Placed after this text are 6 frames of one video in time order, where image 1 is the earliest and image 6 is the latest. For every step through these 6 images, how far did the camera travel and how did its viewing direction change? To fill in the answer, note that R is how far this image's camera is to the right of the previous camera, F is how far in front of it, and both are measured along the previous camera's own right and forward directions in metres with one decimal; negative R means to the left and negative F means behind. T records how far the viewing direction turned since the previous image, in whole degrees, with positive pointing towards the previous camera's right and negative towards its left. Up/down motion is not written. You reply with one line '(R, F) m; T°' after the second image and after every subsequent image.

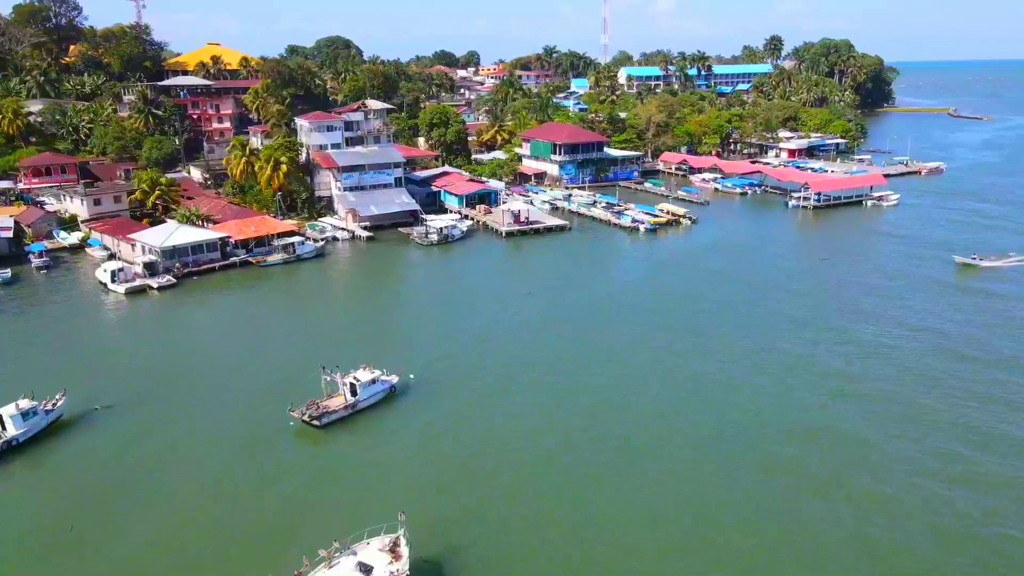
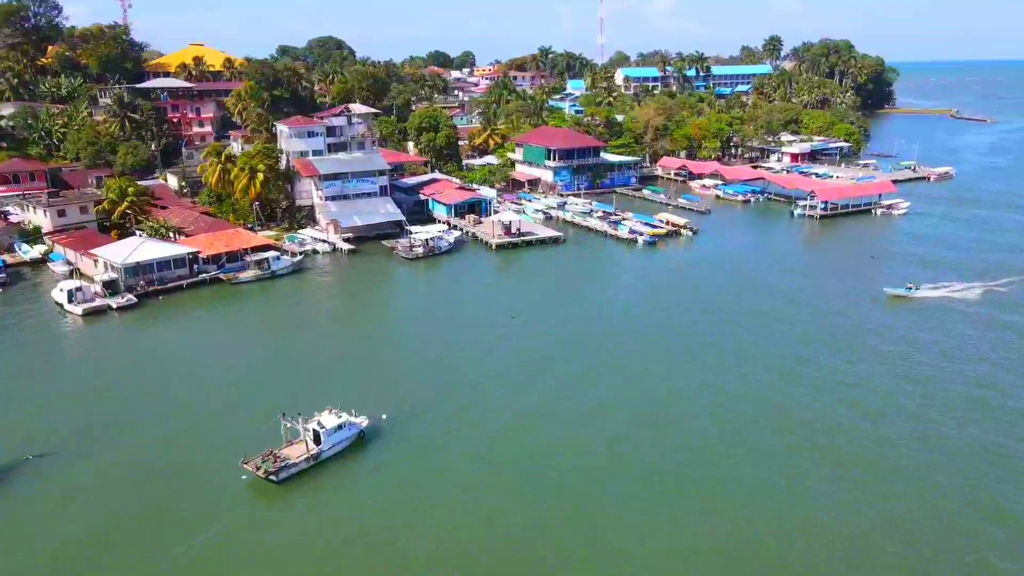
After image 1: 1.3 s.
(+0.4, +2.5) m; 0°
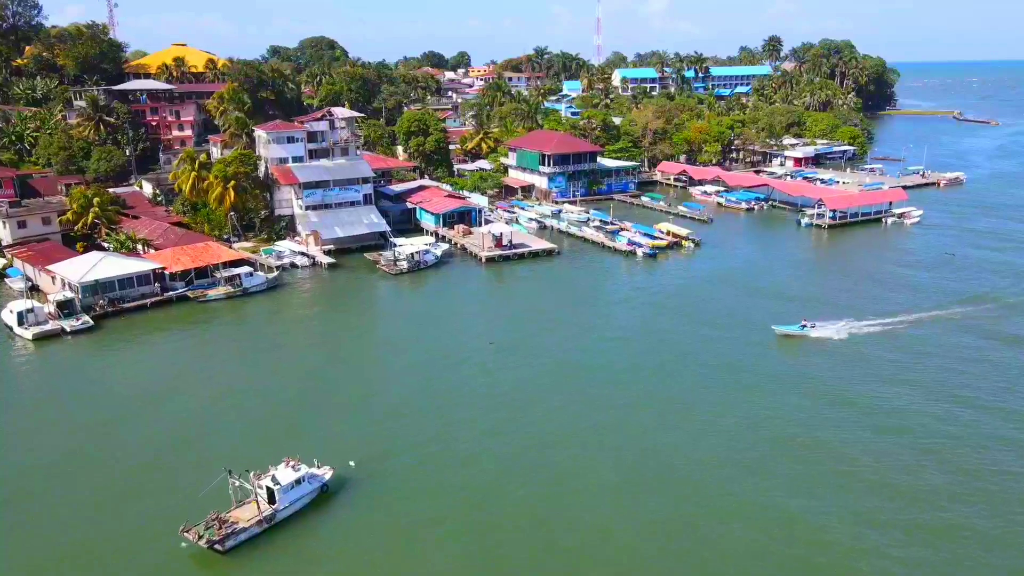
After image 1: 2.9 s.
(+0.3, +2.5) m; 0°
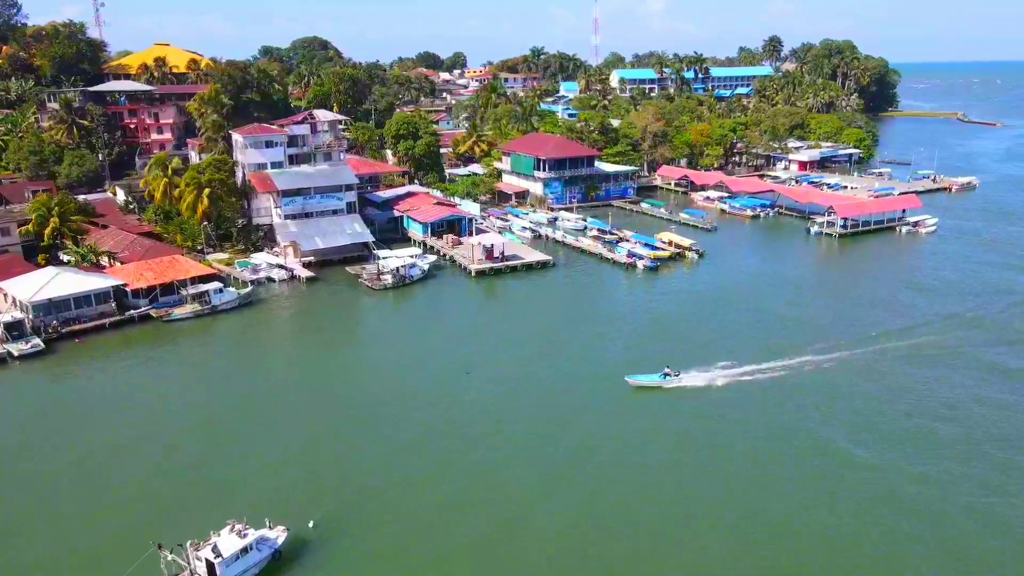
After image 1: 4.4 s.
(+0.3, +2.6) m; 0°
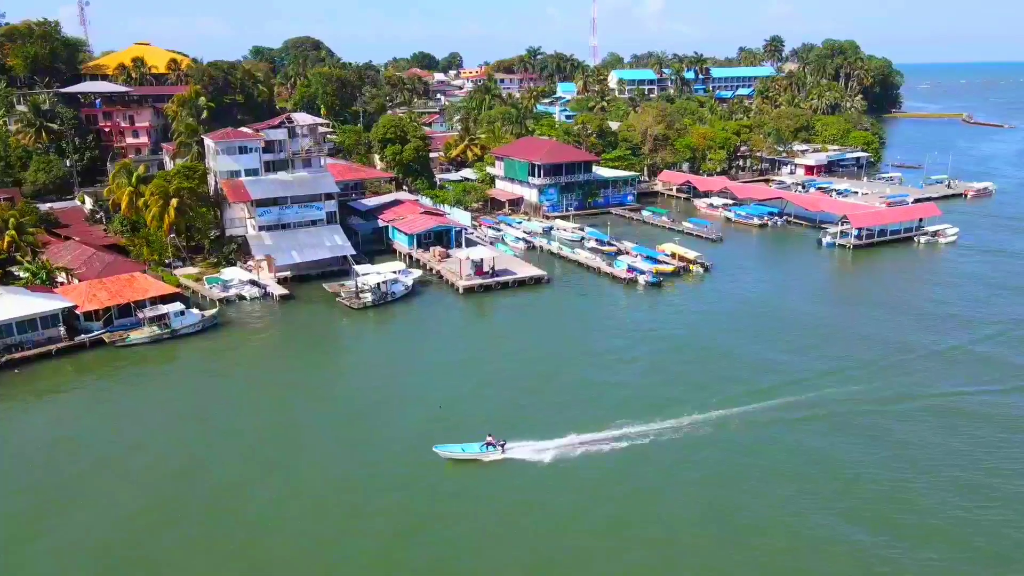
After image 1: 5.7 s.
(+0.3, +2.8) m; 0°
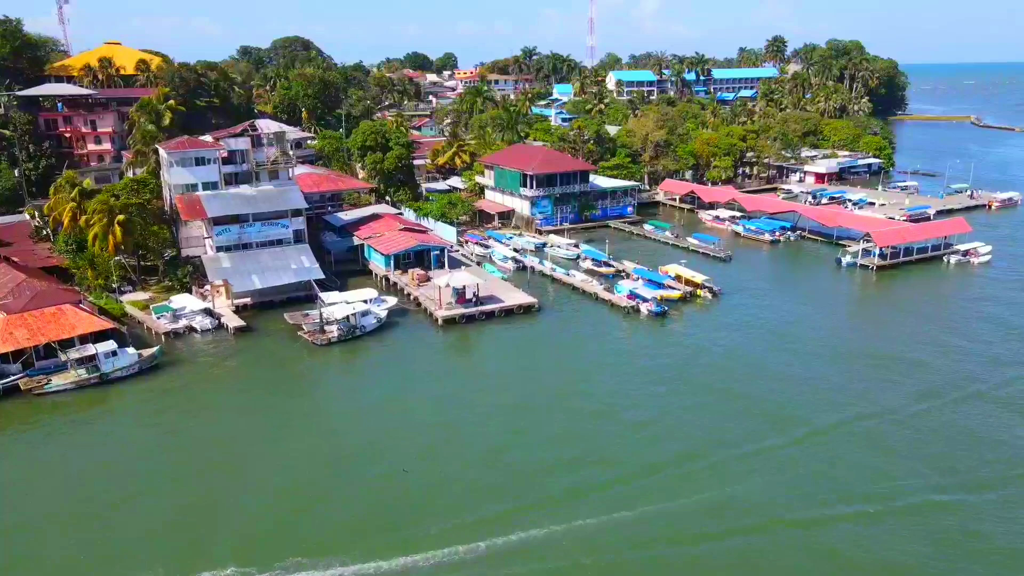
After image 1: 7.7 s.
(+0.5, +3.9) m; 0°
